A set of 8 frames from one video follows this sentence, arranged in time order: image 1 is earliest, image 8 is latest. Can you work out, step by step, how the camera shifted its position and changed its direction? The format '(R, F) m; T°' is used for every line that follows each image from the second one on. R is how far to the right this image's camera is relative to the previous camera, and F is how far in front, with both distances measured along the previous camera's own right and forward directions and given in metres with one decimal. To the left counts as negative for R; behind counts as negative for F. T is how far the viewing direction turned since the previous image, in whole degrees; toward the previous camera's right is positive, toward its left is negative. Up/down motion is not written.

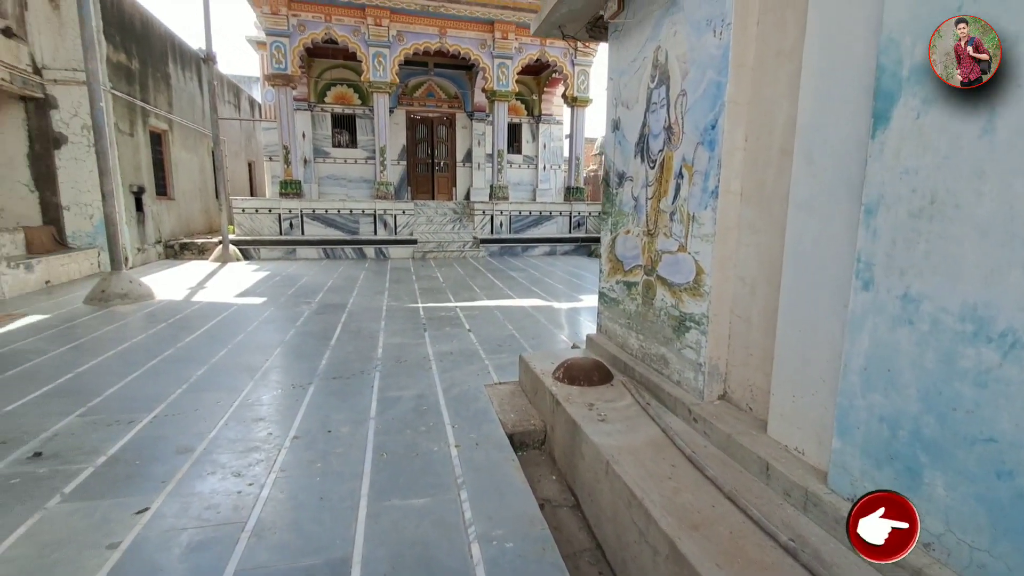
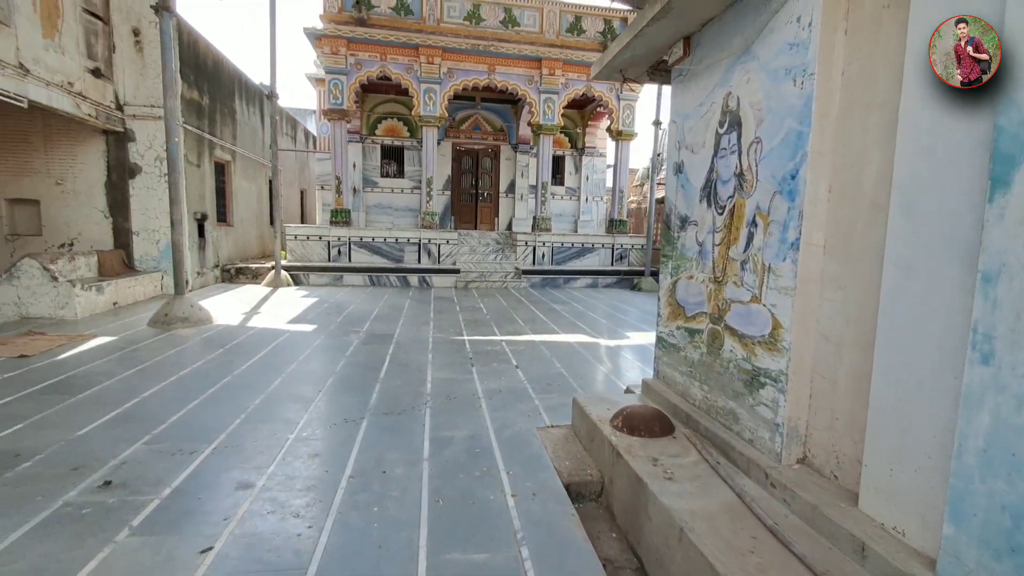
(-0.1, 0.0) m; -4°
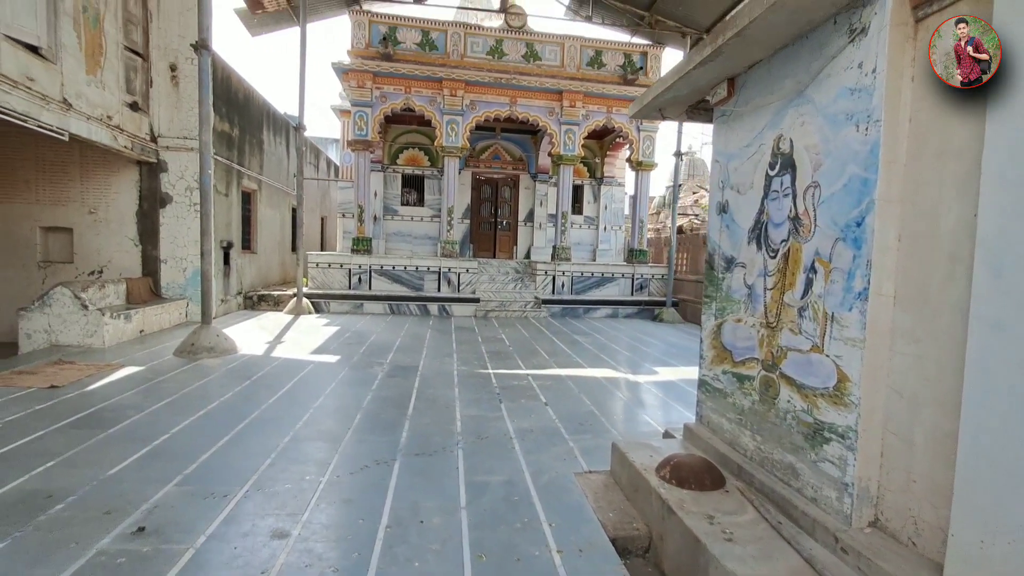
(-0.2, +0.1) m; -1°
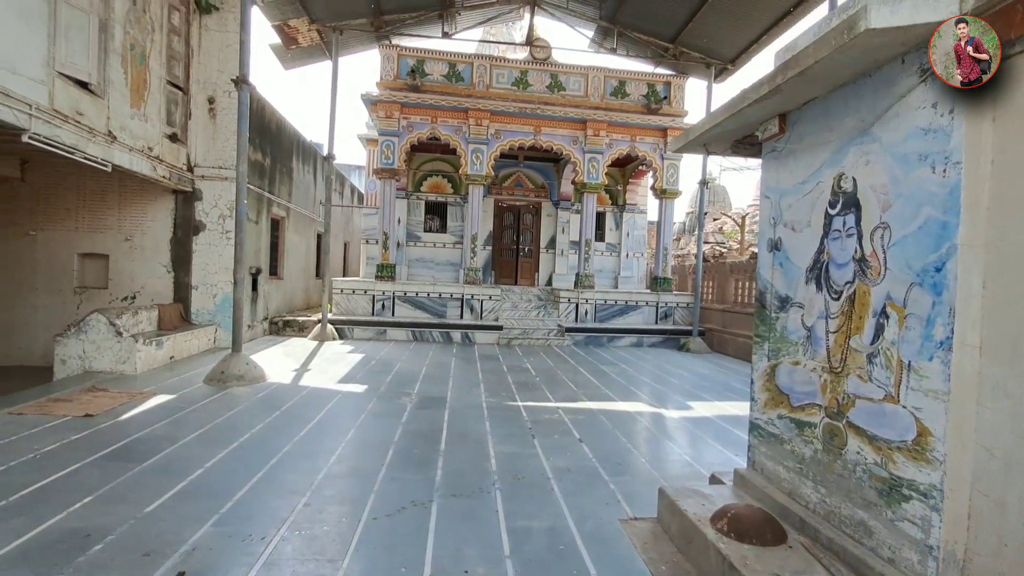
(-0.2, 0.0) m; -2°
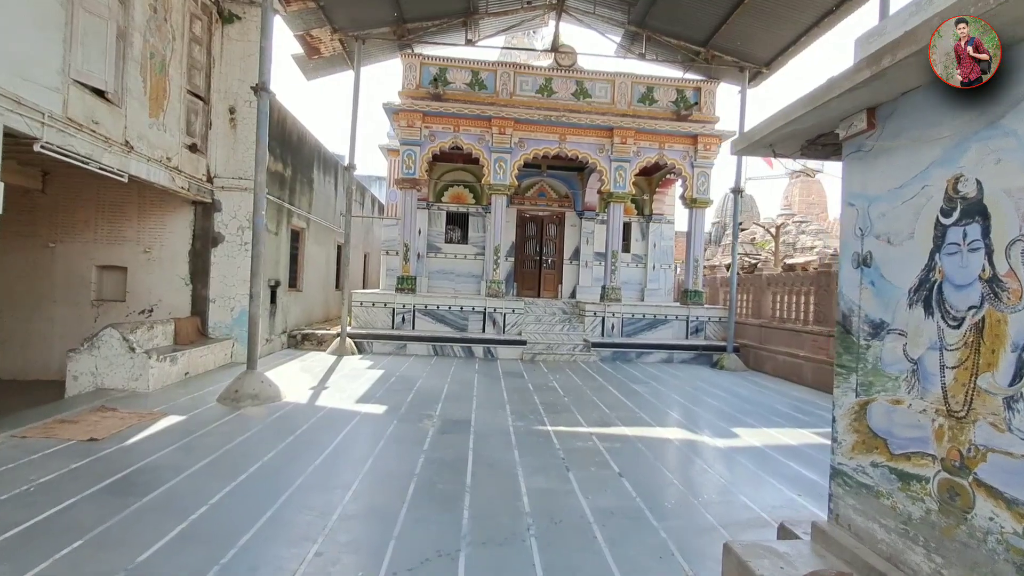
(-0.1, +0.3) m; -2°
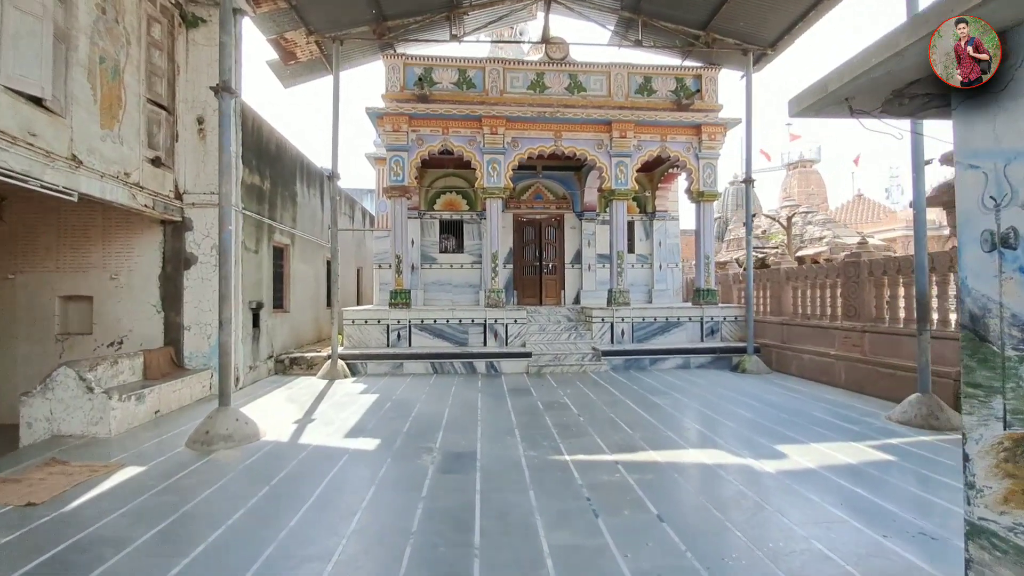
(0.0, +0.6) m; 0°
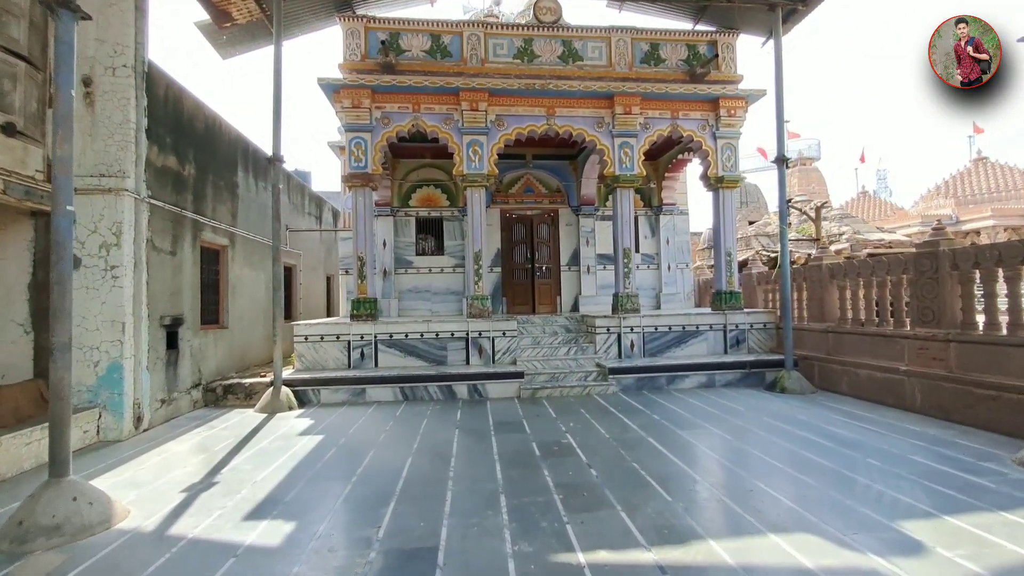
(+0.1, +1.5) m; +1°
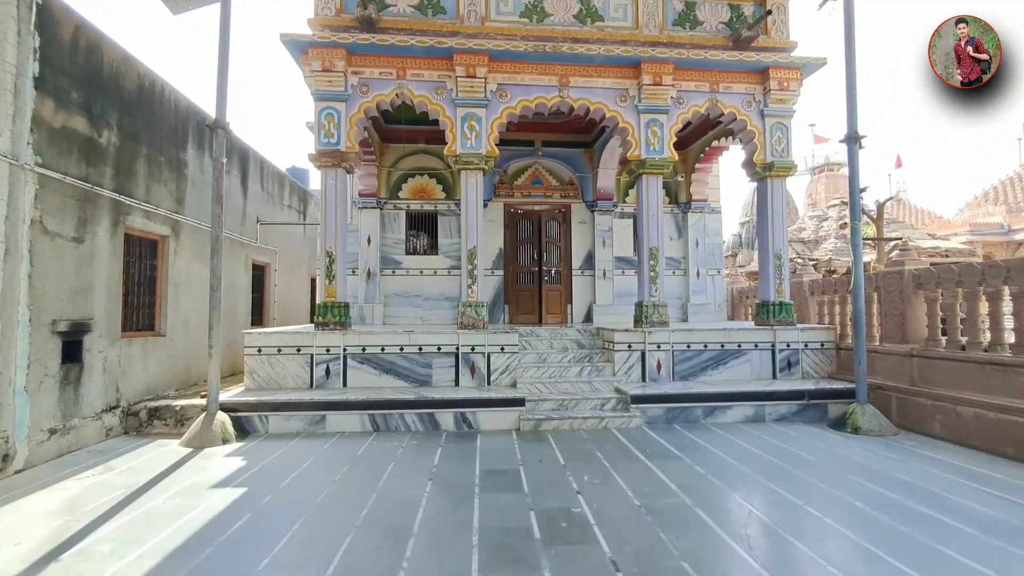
(+0.1, +1.3) m; -1°
